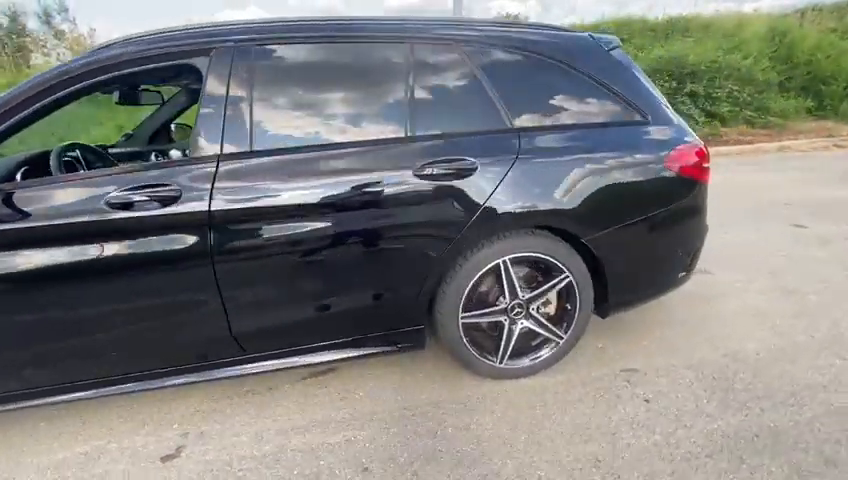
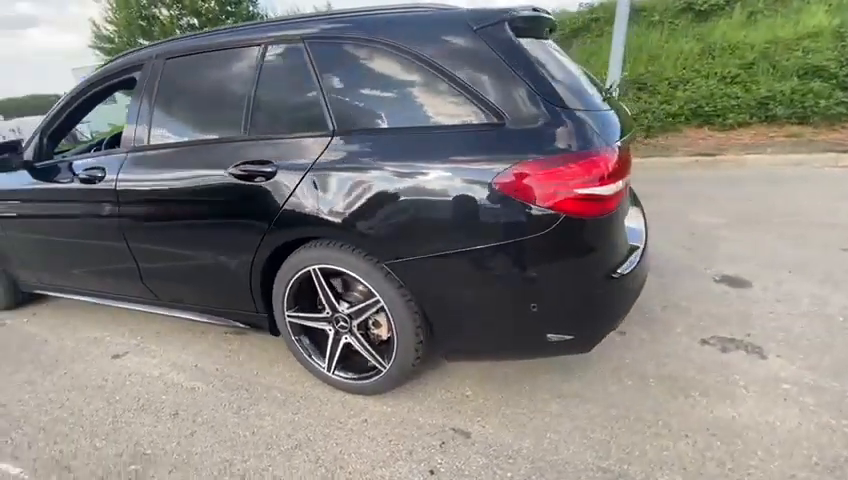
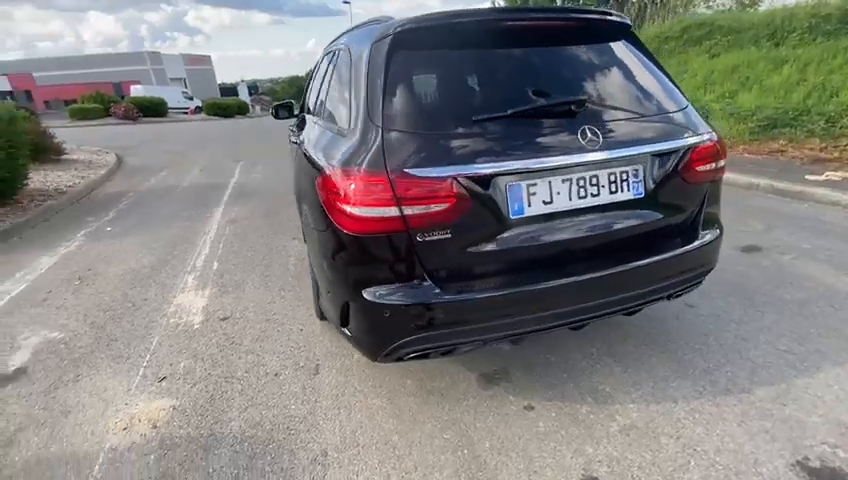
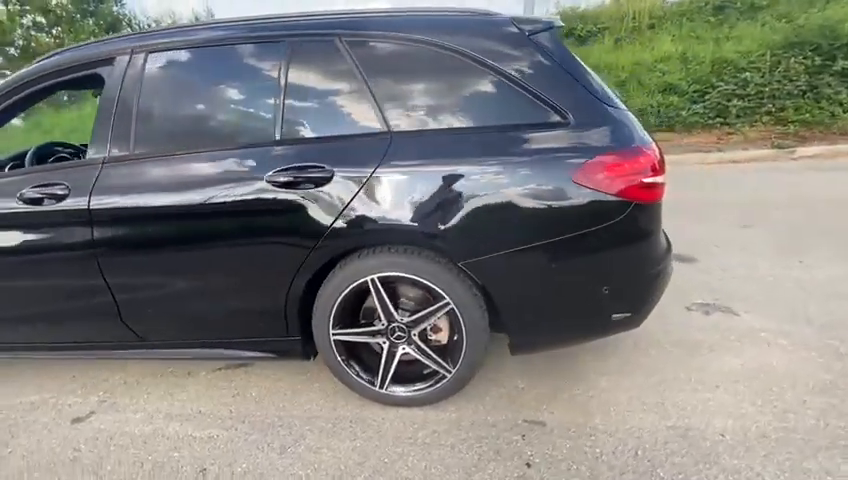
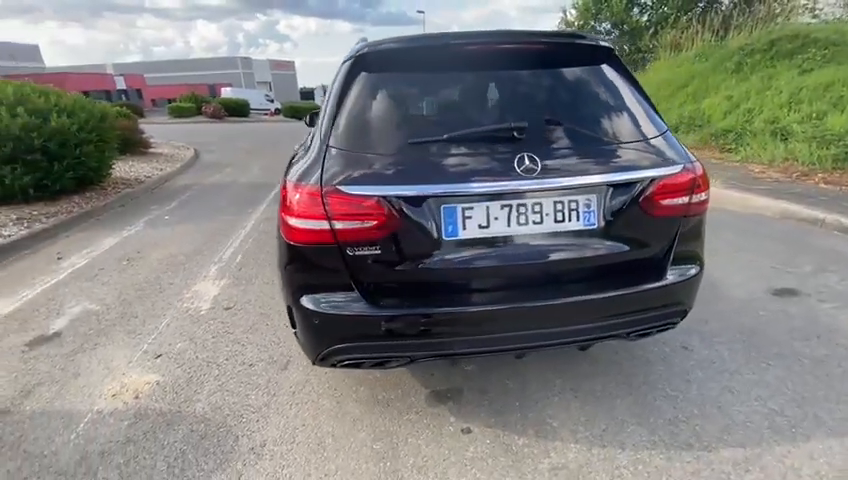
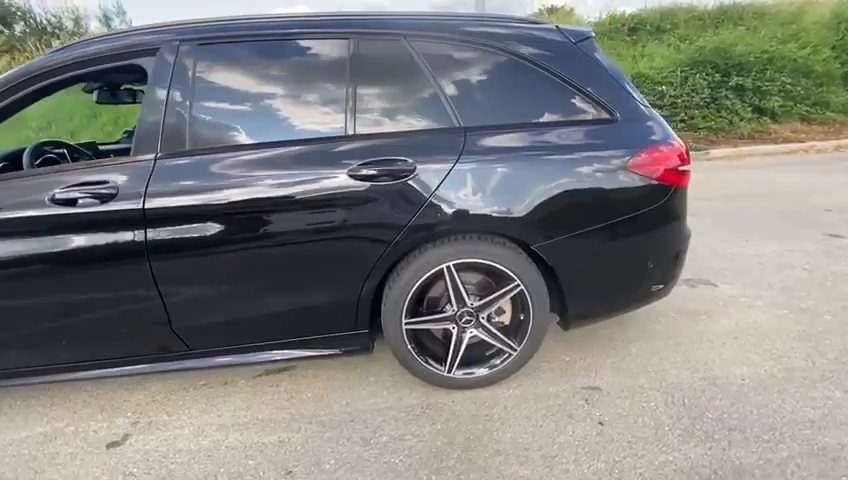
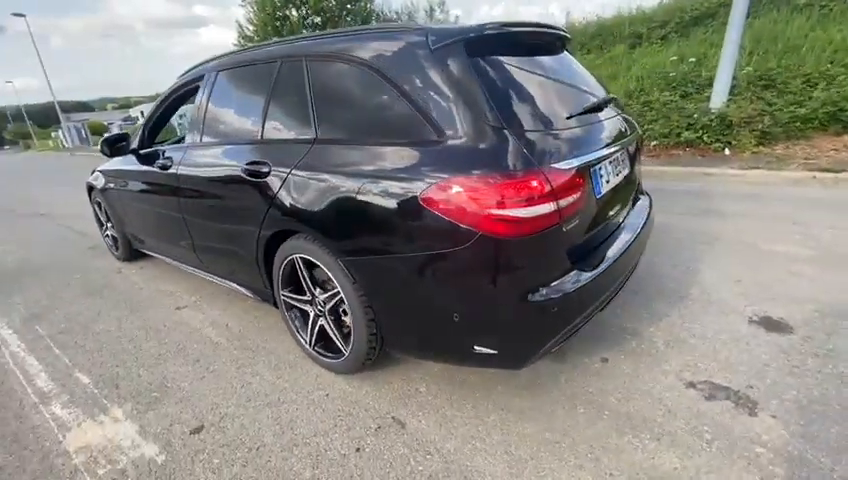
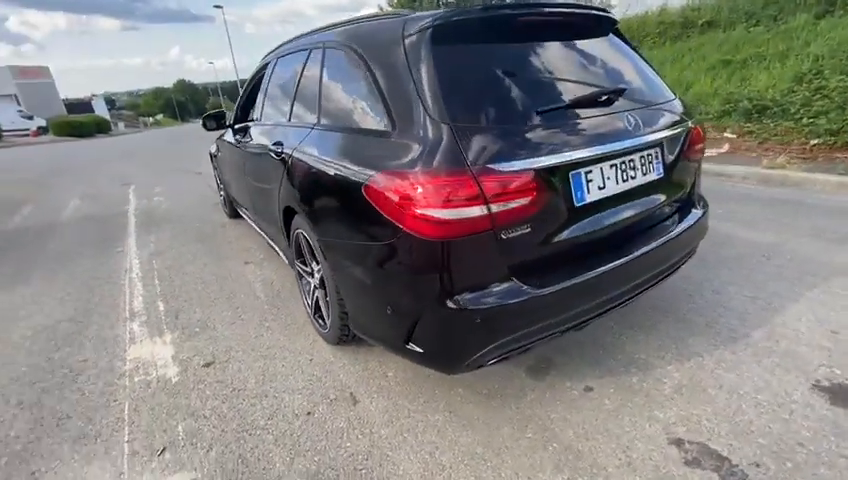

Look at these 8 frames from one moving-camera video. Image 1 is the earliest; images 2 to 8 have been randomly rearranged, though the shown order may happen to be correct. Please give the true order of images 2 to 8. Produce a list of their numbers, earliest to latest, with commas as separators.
6, 4, 2, 7, 8, 3, 5
